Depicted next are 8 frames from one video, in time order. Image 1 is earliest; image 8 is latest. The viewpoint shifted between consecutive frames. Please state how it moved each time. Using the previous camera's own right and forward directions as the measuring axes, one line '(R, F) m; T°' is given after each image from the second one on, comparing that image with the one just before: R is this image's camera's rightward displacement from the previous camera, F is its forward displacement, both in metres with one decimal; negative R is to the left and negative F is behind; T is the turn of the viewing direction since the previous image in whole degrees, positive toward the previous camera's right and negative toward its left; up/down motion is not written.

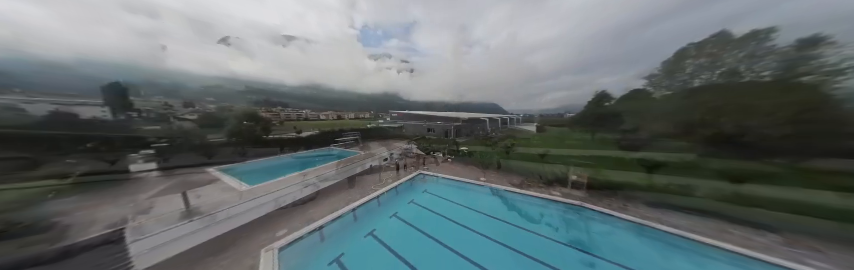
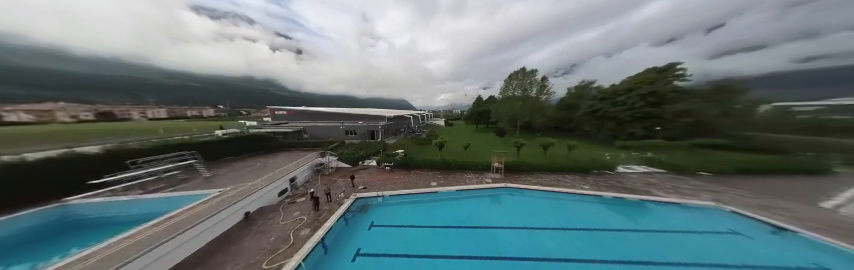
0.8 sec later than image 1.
(-1.0, +1.9) m; +34°
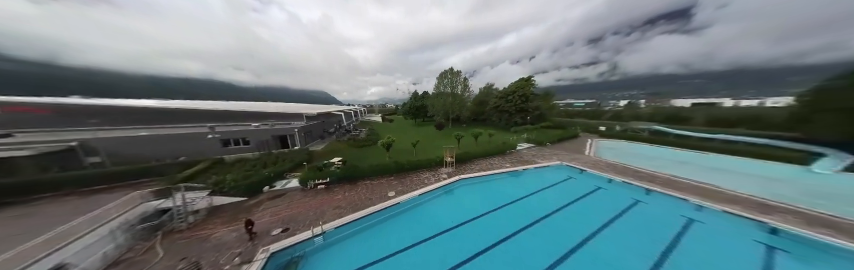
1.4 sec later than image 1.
(-0.8, +1.1) m; +26°
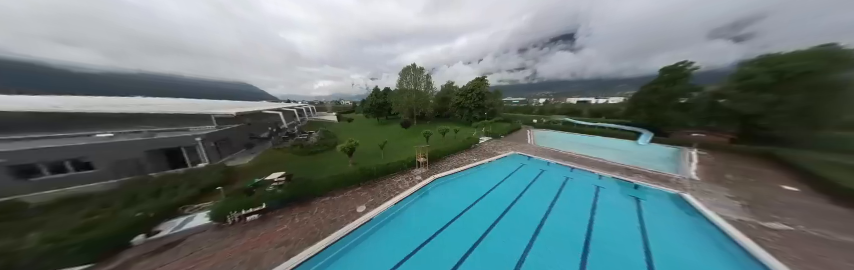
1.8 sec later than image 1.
(-0.4, +0.6) m; +15°
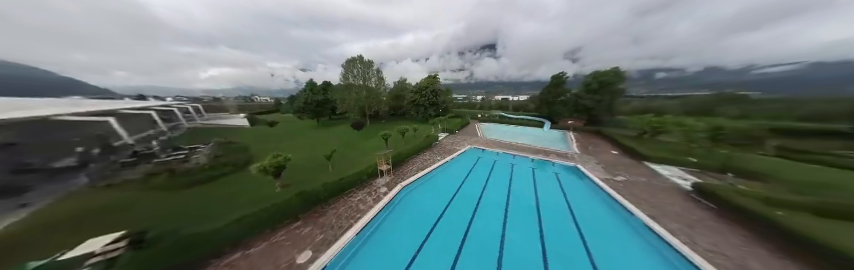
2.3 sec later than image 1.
(-0.4, +0.9) m; +18°
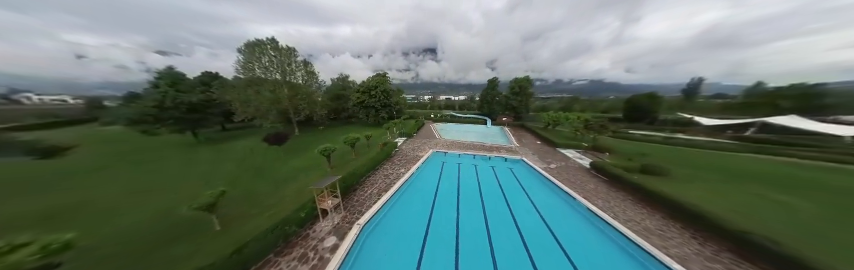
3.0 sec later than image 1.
(-0.5, +1.7) m; +19°
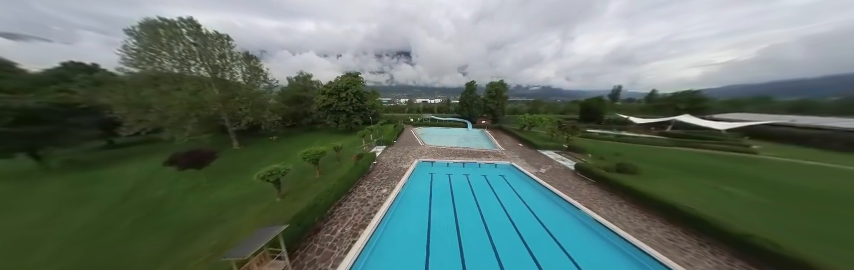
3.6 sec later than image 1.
(-0.5, +1.6) m; +9°
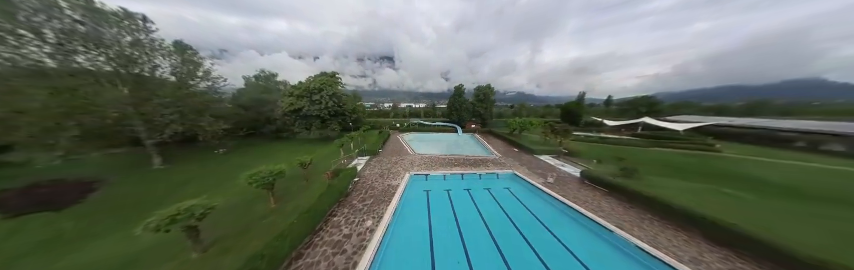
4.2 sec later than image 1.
(-0.5, +1.8) m; +6°
